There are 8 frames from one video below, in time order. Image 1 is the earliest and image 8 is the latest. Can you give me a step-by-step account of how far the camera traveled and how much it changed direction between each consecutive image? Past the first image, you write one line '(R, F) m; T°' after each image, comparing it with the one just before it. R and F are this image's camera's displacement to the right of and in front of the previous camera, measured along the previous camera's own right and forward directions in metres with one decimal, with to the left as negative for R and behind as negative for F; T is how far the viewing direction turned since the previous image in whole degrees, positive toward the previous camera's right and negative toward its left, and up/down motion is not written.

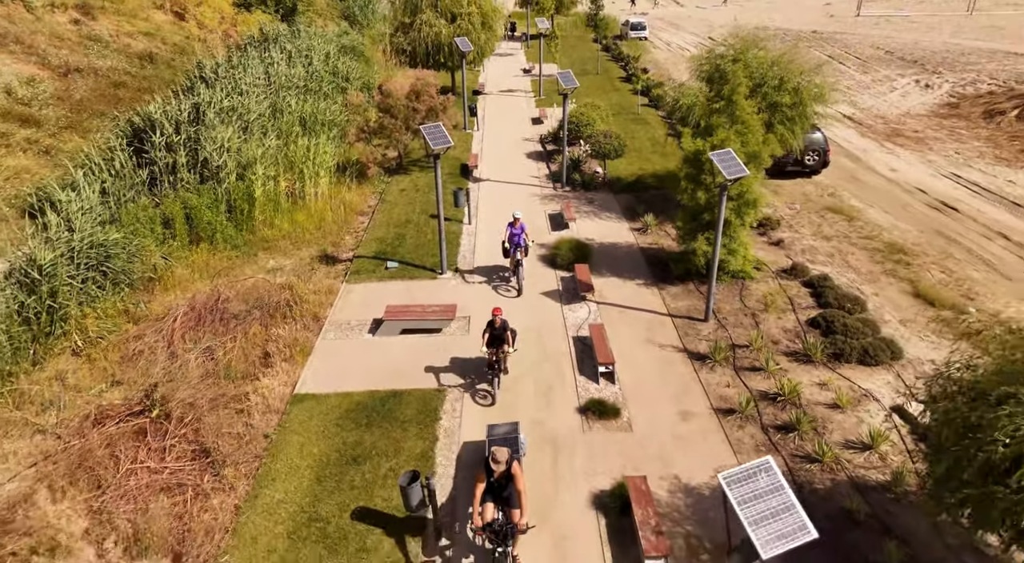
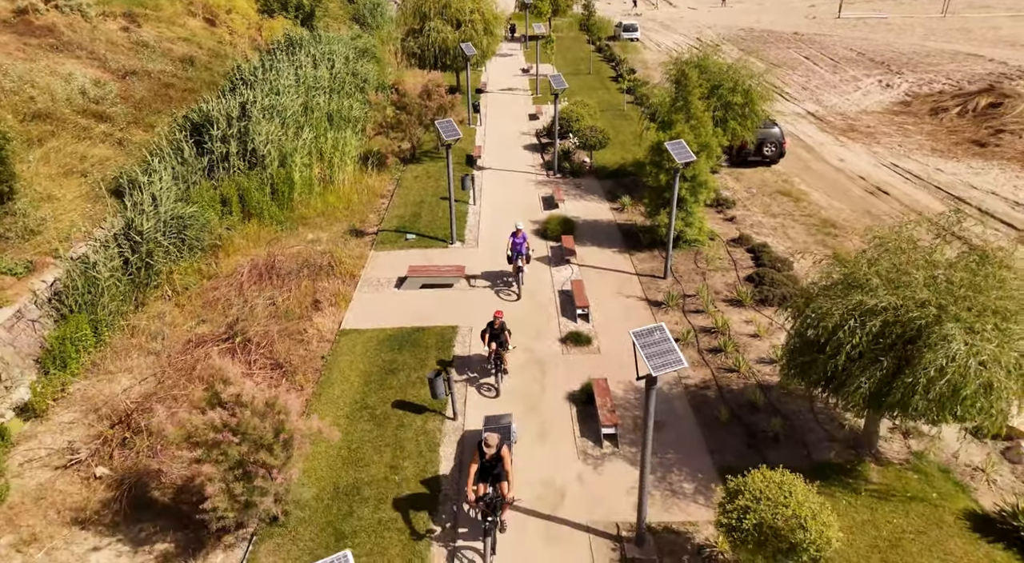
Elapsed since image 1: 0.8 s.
(+0.1, -3.2) m; 0°
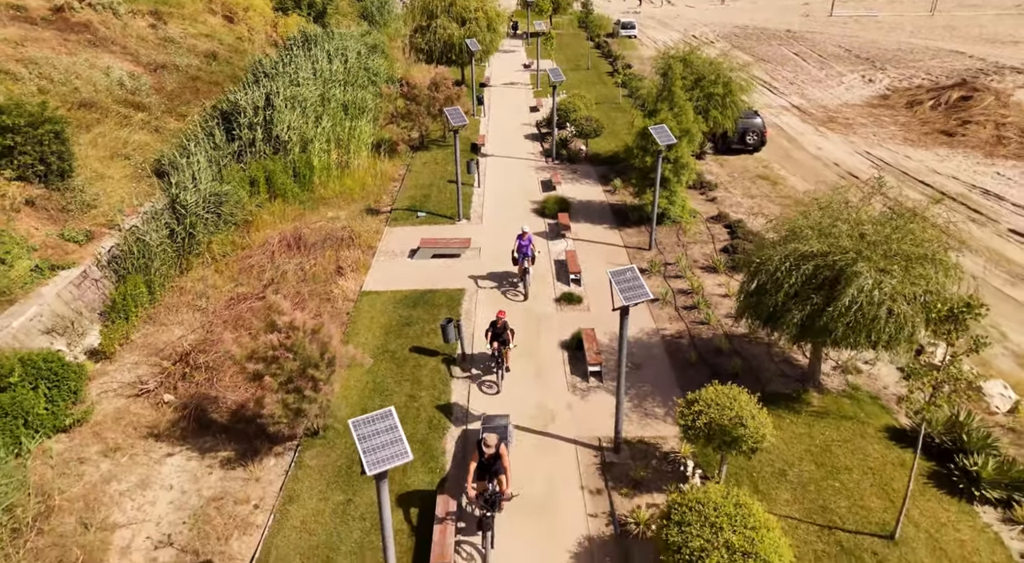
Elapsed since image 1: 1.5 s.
(0.0, -1.9) m; 0°
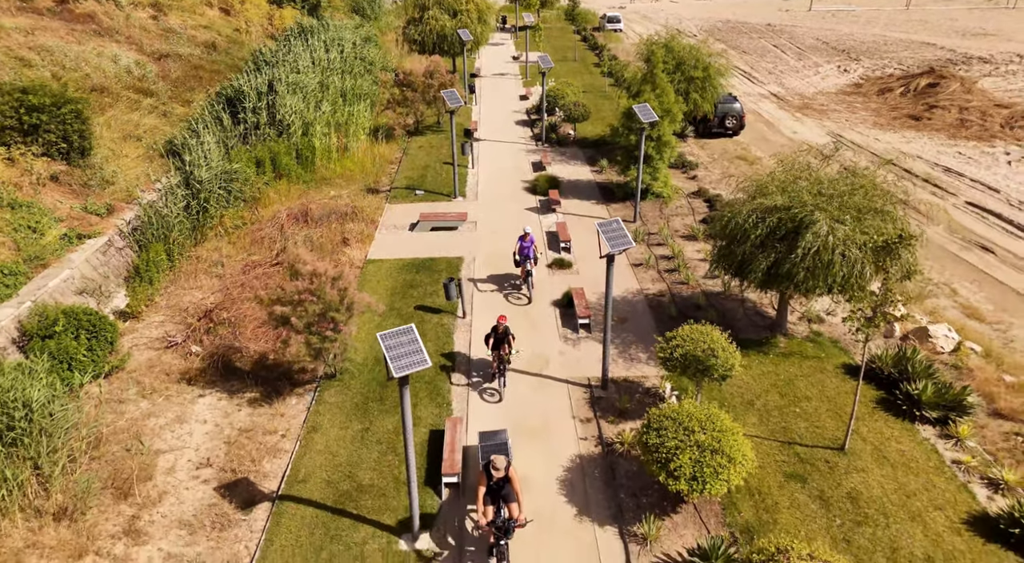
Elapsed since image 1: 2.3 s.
(-0.2, -1.3) m; +1°
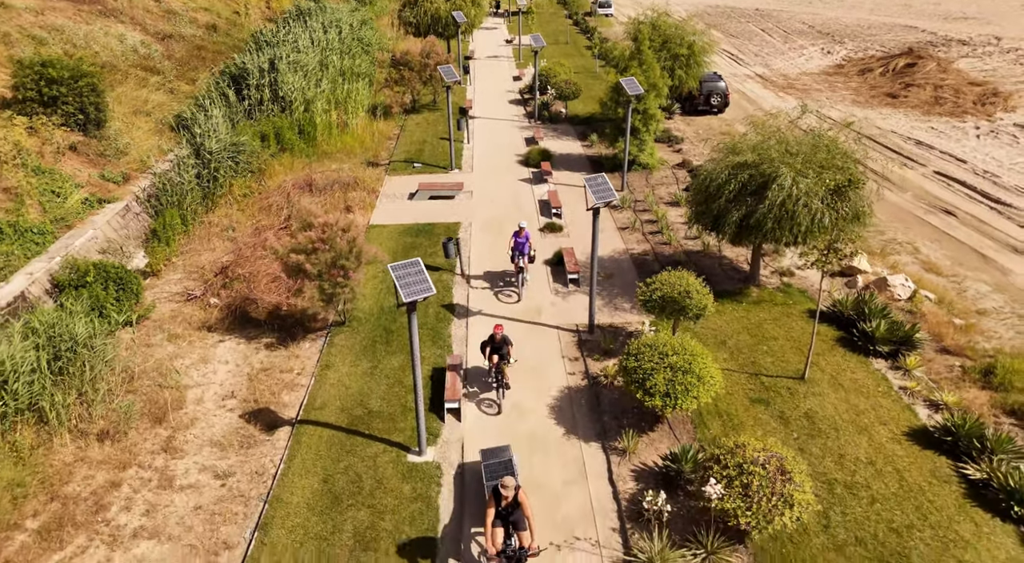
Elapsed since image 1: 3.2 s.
(0.0, -1.1) m; +1°
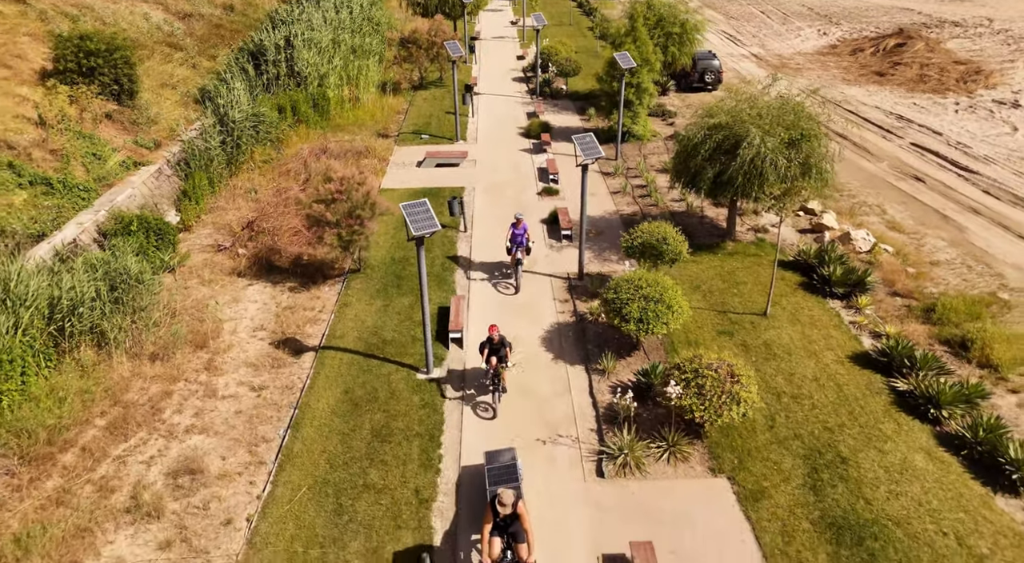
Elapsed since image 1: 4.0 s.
(+0.2, -1.5) m; -1°
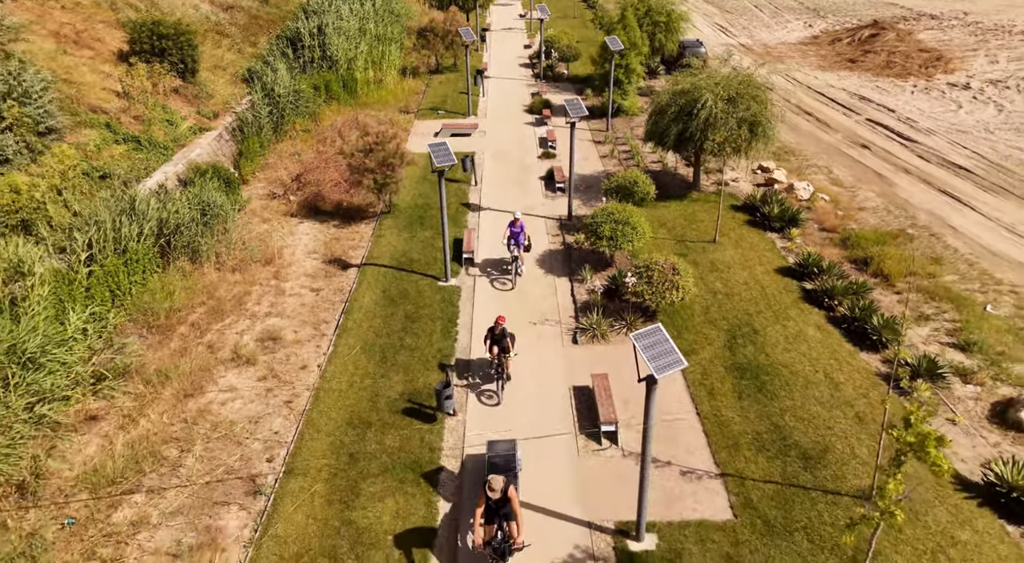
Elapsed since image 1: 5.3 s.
(+0.2, -3.4) m; -1°
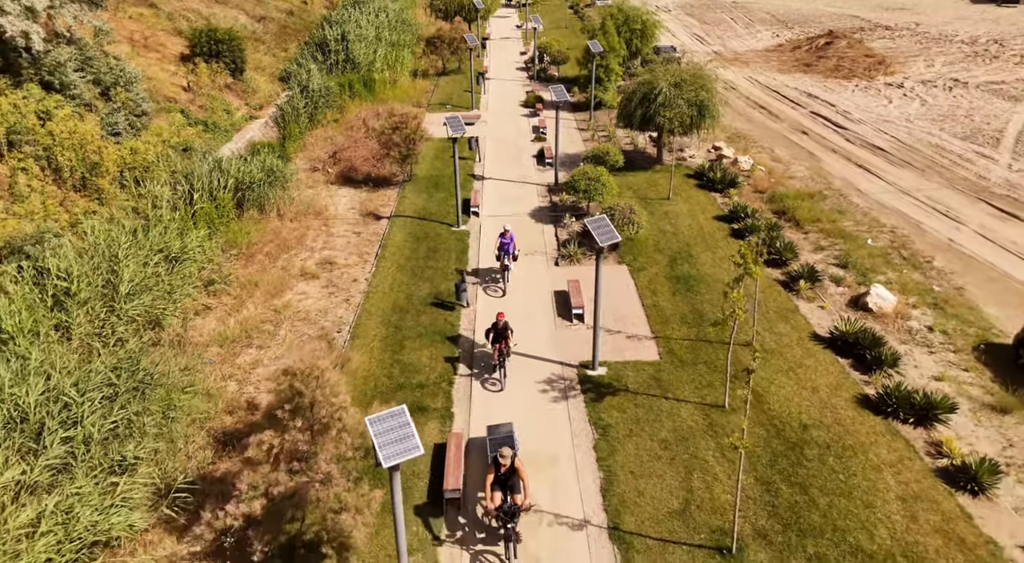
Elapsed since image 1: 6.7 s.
(0.0, -4.4) m; 0°
